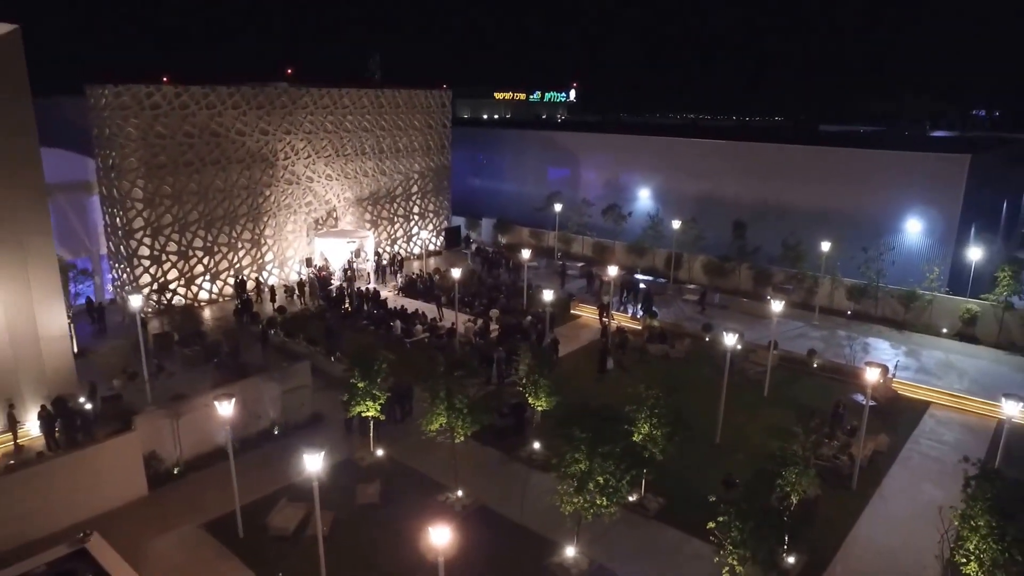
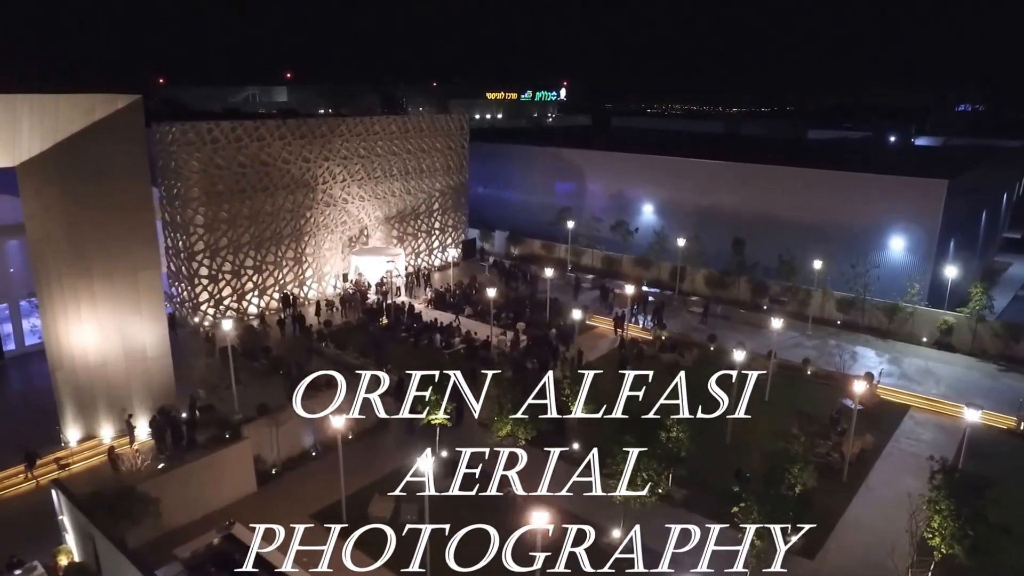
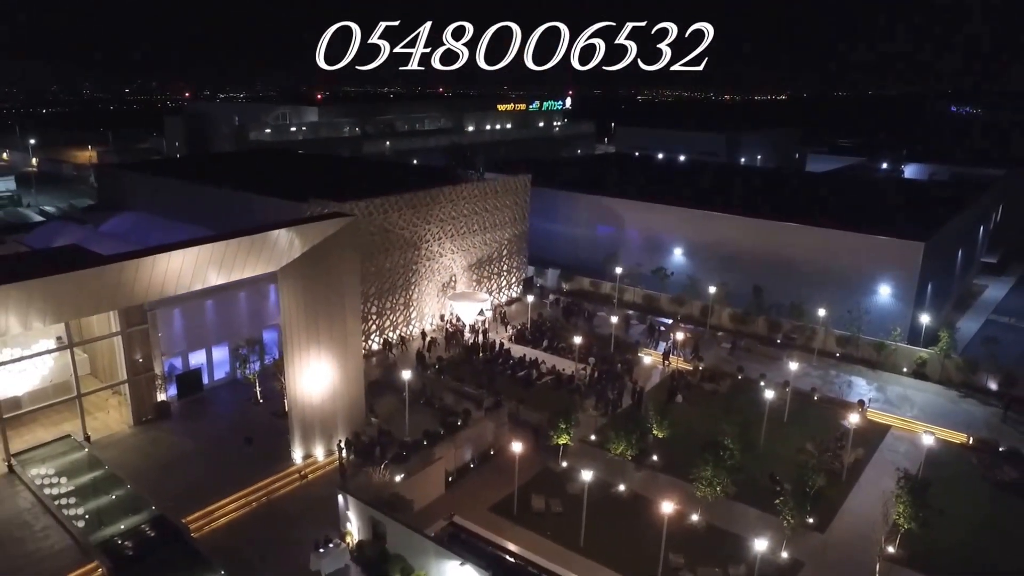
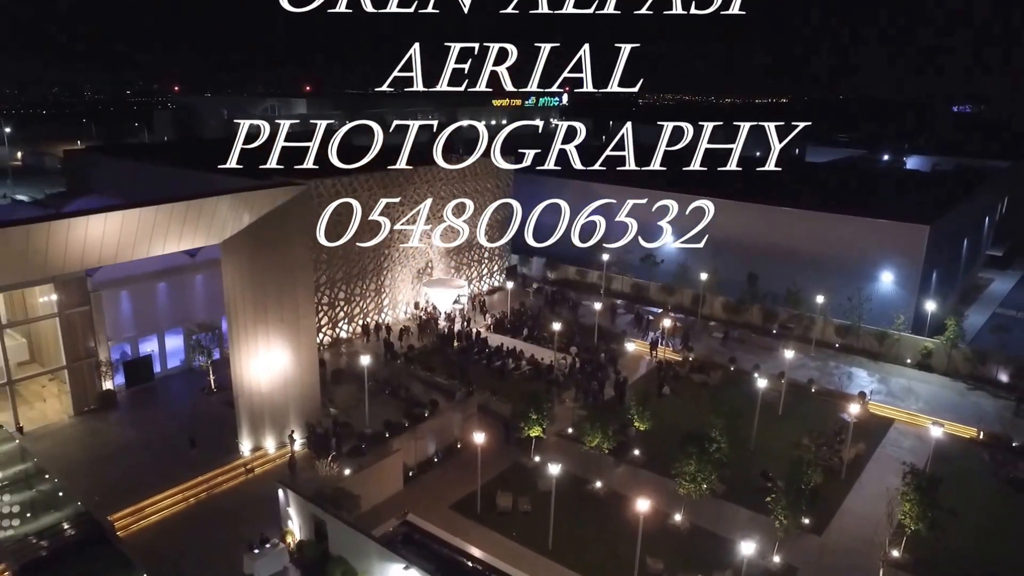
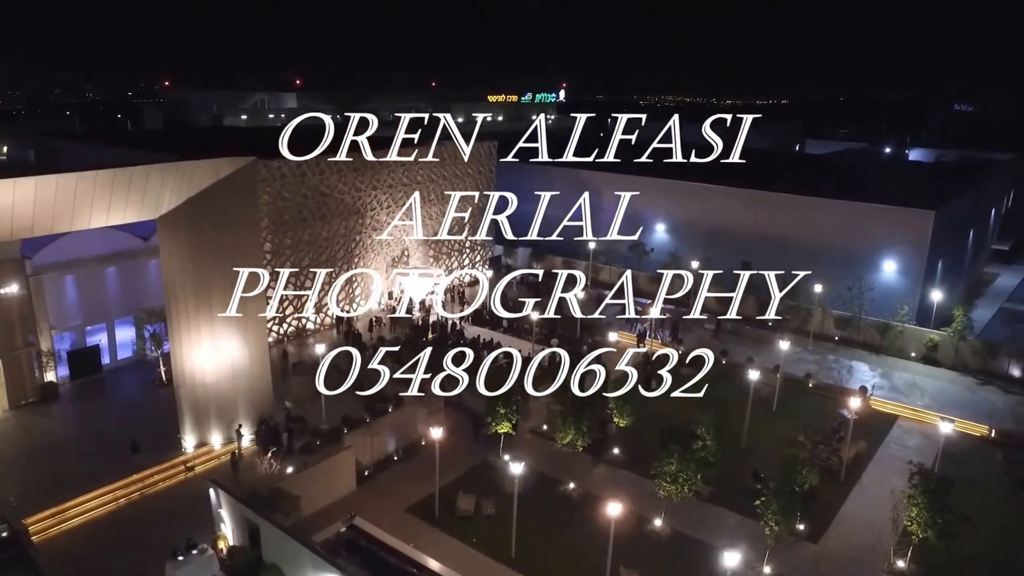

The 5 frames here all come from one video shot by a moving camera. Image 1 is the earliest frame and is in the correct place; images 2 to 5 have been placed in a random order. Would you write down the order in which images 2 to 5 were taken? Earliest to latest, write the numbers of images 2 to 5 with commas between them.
2, 5, 4, 3
